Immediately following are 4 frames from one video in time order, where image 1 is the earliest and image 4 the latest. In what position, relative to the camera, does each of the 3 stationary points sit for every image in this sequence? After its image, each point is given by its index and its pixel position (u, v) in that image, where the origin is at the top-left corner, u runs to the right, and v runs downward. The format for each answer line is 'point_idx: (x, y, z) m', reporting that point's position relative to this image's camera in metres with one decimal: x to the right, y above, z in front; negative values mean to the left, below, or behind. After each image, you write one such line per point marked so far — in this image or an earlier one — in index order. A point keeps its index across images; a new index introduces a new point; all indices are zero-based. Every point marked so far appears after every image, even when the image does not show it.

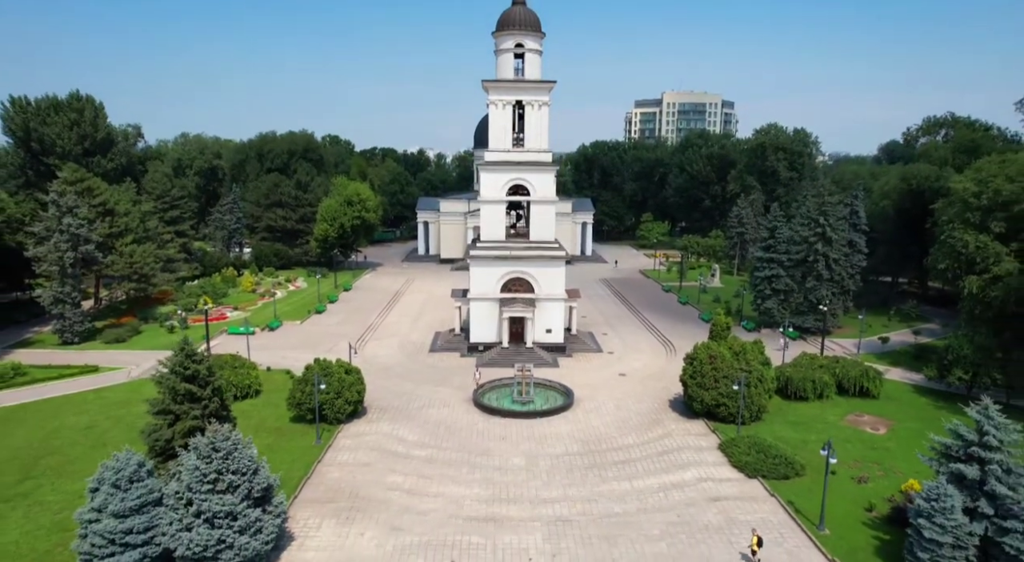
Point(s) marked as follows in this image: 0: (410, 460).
0: (-3.4, -5.9, +19.6) m
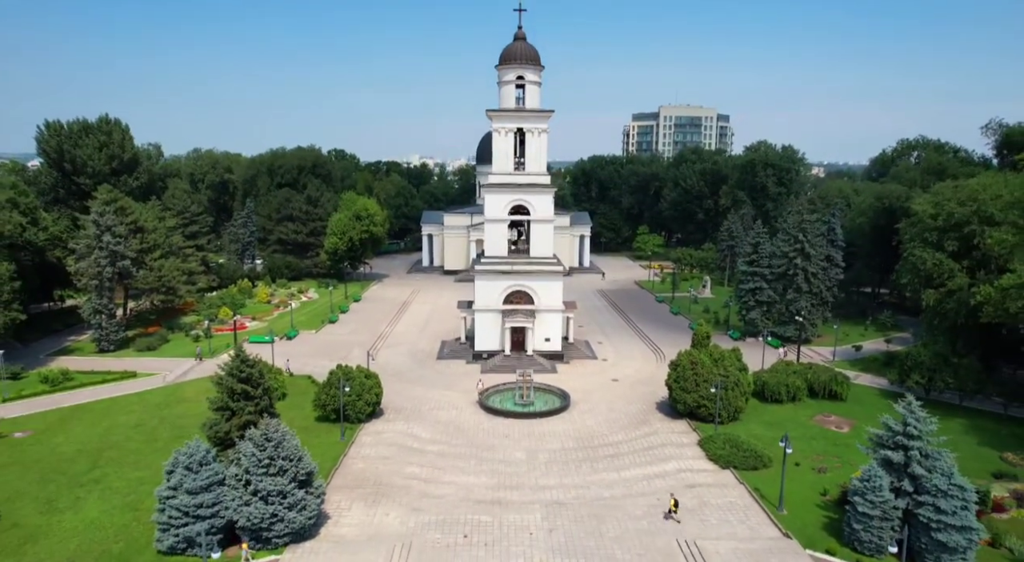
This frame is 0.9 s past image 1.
0: (-3.3, -6.5, +22.2) m
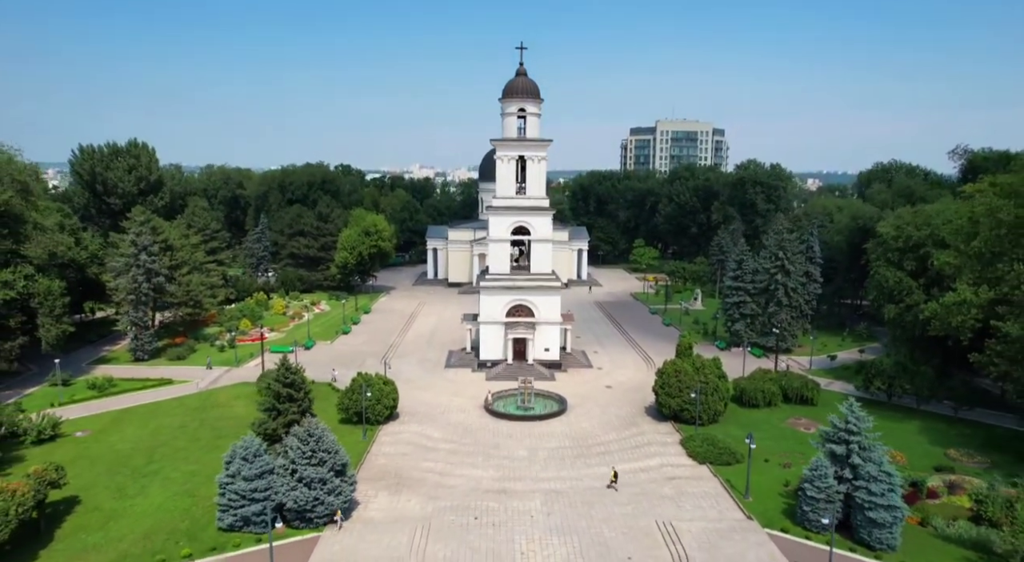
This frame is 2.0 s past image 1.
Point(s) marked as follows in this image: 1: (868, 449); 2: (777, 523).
0: (-3.1, -7.2, +25.1) m
1: (+11.0, -5.2, +18.2) m
2: (+8.6, -7.9, +19.3) m
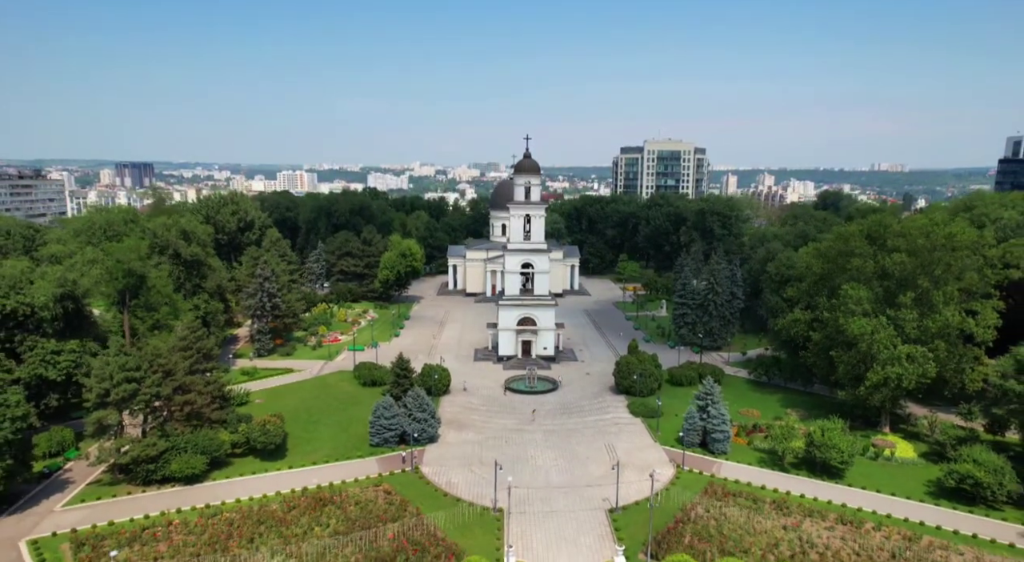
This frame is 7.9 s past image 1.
0: (-2.3, -9.1, +41.3) m
1: (+11.8, -7.0, +34.3) m
2: (+9.4, -9.7, +35.4) m
